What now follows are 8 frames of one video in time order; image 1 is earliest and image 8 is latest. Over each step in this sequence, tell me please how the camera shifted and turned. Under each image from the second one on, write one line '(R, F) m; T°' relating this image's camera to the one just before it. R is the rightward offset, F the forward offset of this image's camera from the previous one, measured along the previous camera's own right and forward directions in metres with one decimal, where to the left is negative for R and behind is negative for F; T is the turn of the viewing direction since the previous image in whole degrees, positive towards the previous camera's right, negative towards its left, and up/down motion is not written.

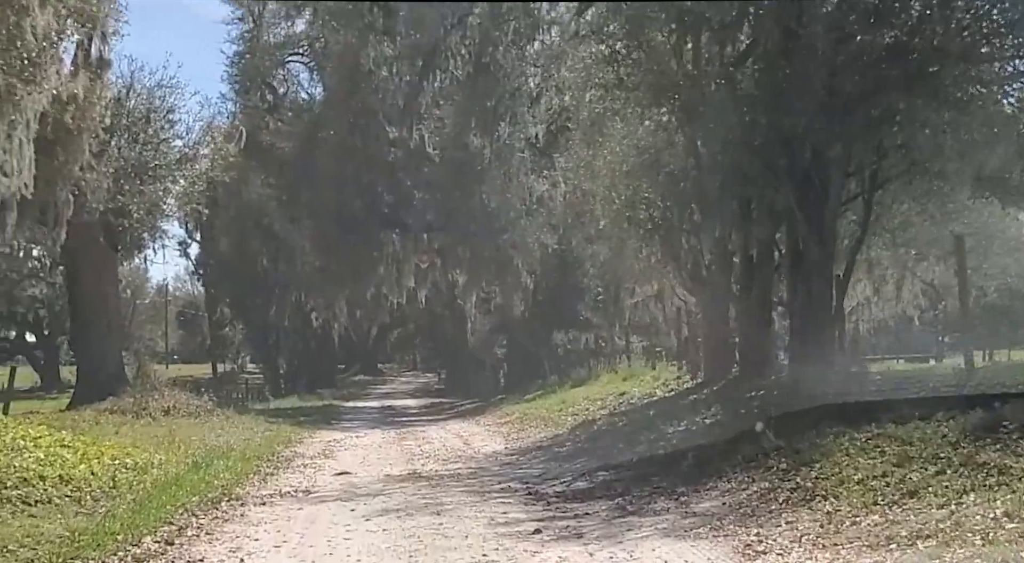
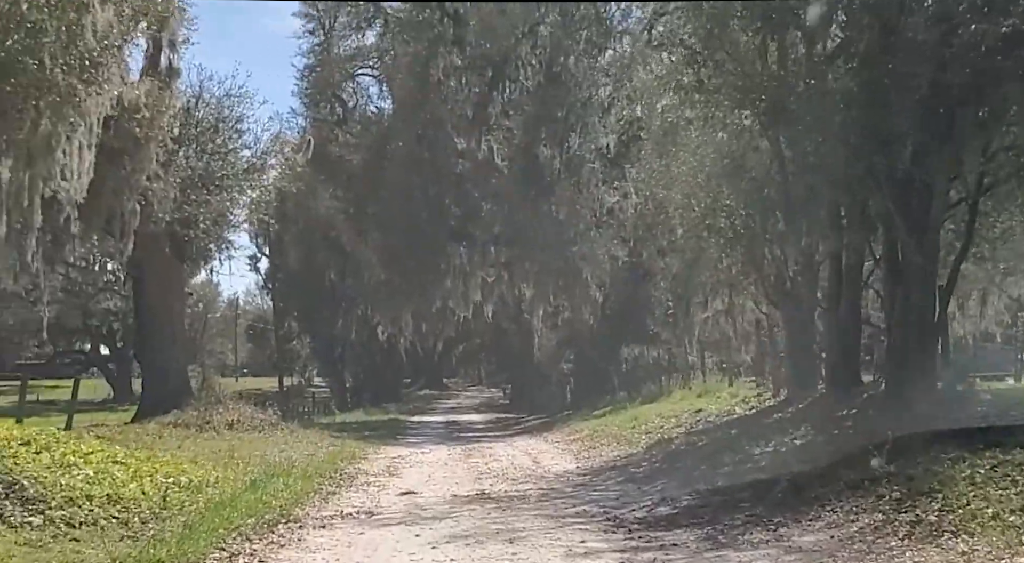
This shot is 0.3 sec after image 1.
(-0.1, +0.4) m; -3°
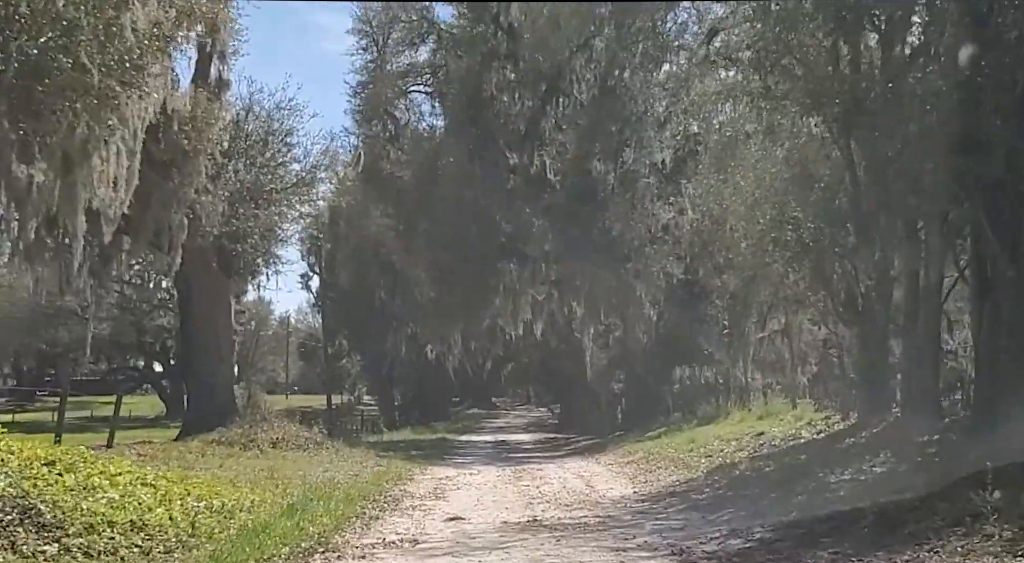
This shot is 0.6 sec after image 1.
(0.0, +0.4) m; -2°
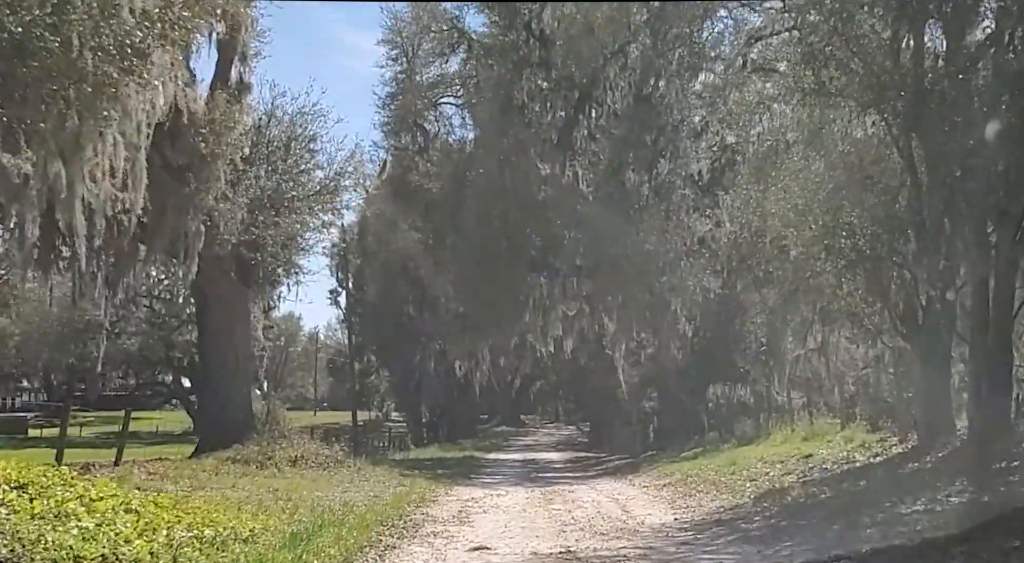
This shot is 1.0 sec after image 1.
(0.0, +0.6) m; -1°
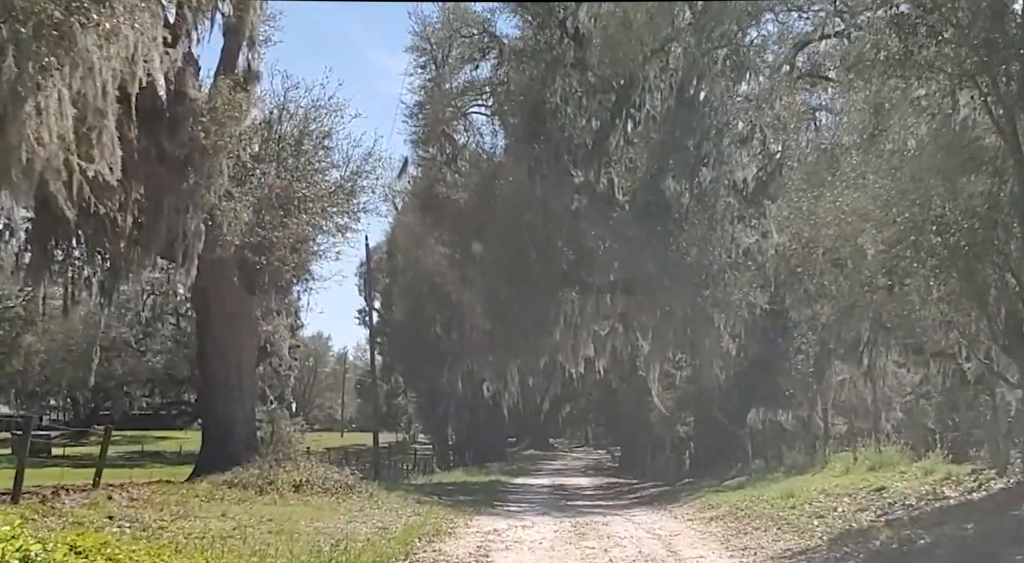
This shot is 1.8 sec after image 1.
(0.0, +1.2) m; -1°
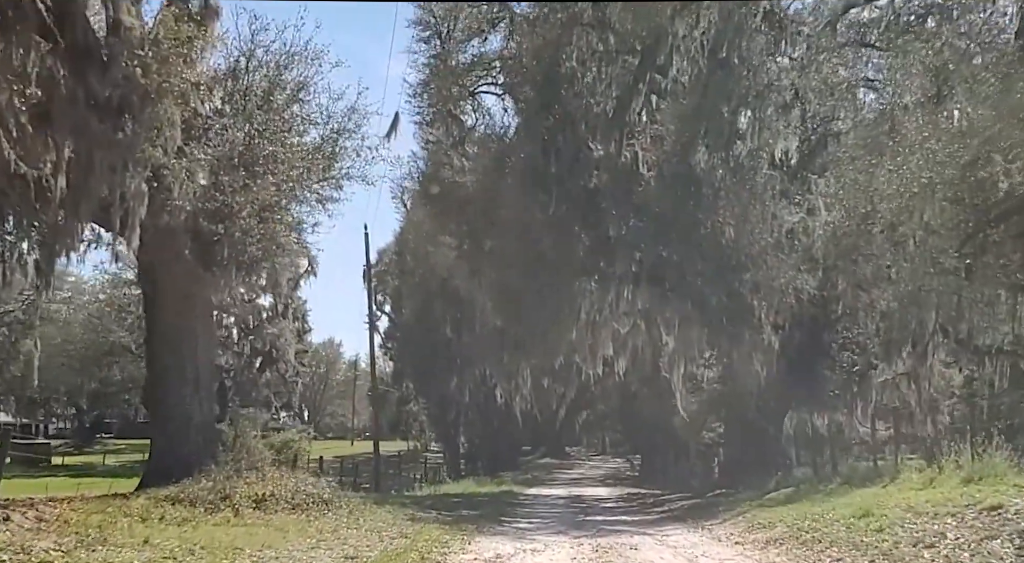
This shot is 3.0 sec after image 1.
(+0.1, +2.0) m; -1°
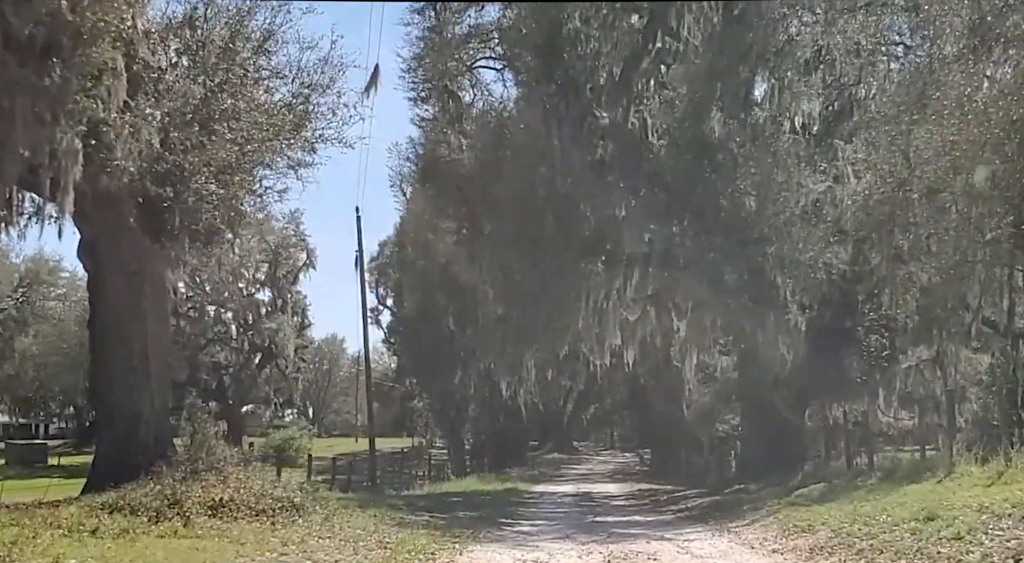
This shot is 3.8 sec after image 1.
(+0.1, +1.3) m; 0°
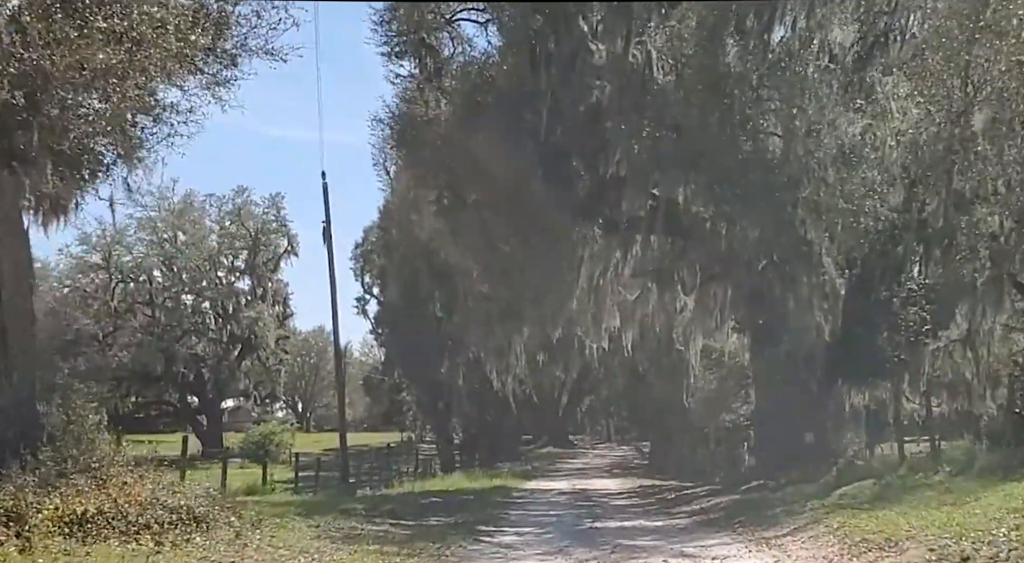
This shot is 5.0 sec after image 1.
(+0.1, +2.2) m; 0°
